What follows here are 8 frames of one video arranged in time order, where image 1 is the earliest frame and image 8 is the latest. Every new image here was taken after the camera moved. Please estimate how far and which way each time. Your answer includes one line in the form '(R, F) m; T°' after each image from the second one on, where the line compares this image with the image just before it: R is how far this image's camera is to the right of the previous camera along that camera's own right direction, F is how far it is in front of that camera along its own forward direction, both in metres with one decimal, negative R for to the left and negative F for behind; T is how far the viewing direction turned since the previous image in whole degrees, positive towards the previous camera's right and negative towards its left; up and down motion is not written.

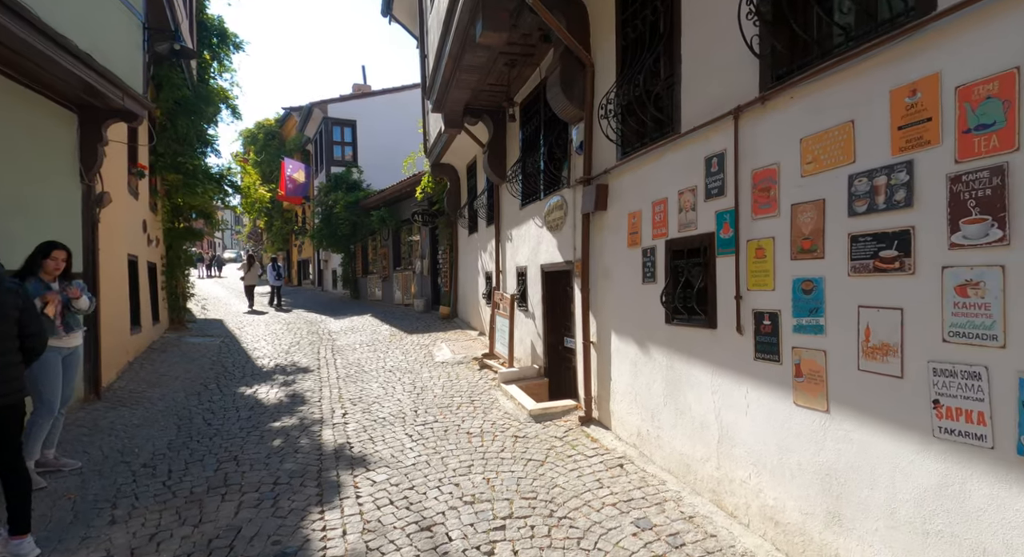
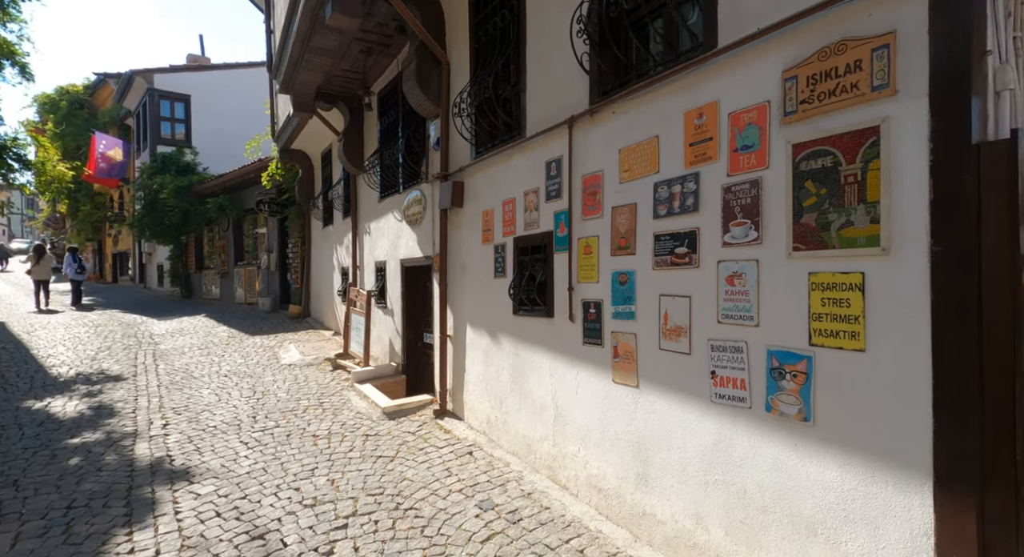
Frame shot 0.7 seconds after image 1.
(+0.1, -0.1) m; +15°
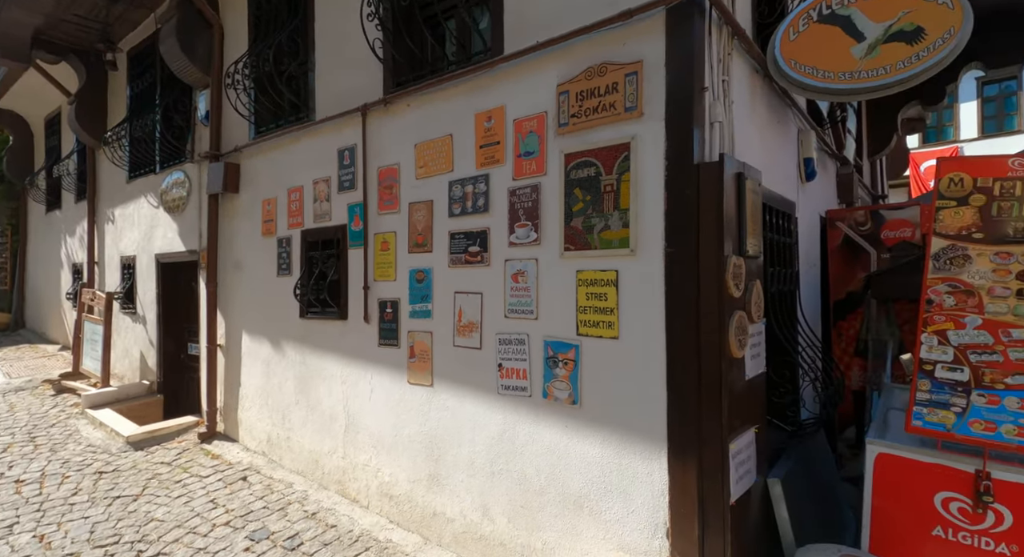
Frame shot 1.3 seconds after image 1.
(+0.1, +0.1) m; +21°
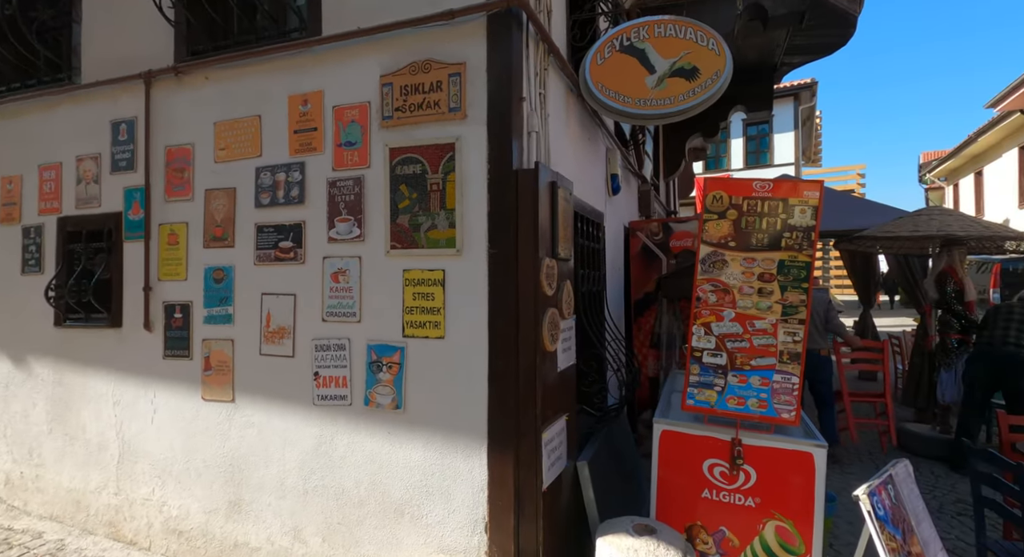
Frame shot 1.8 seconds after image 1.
(0.0, +0.1) m; +18°
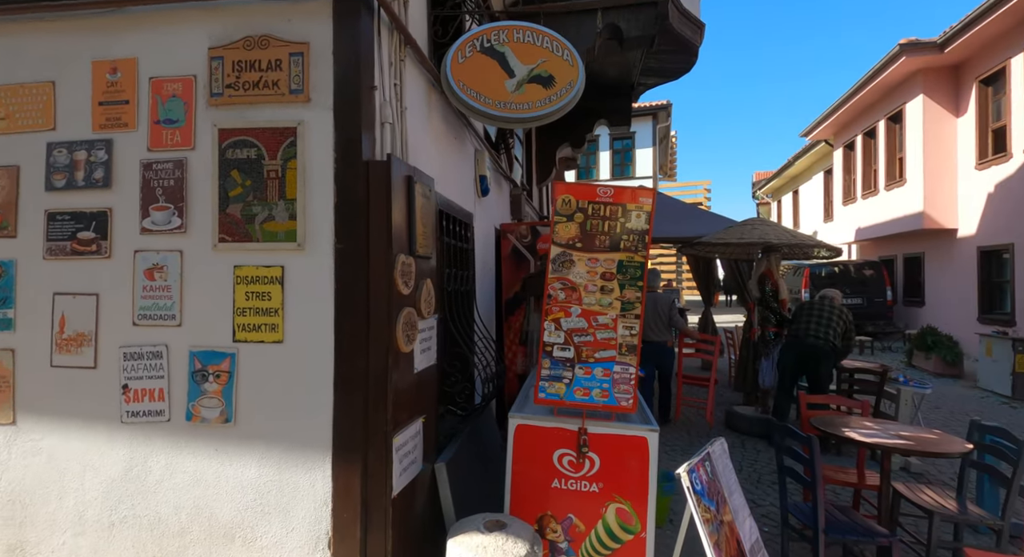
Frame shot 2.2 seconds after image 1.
(+0.1, +0.1) m; +13°
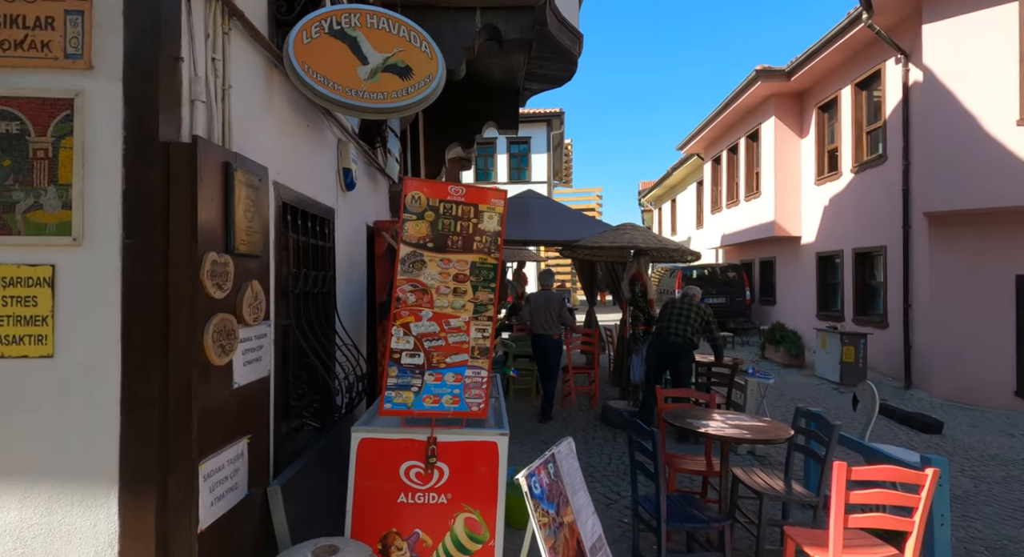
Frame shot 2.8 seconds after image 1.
(+0.2, +0.1) m; +11°
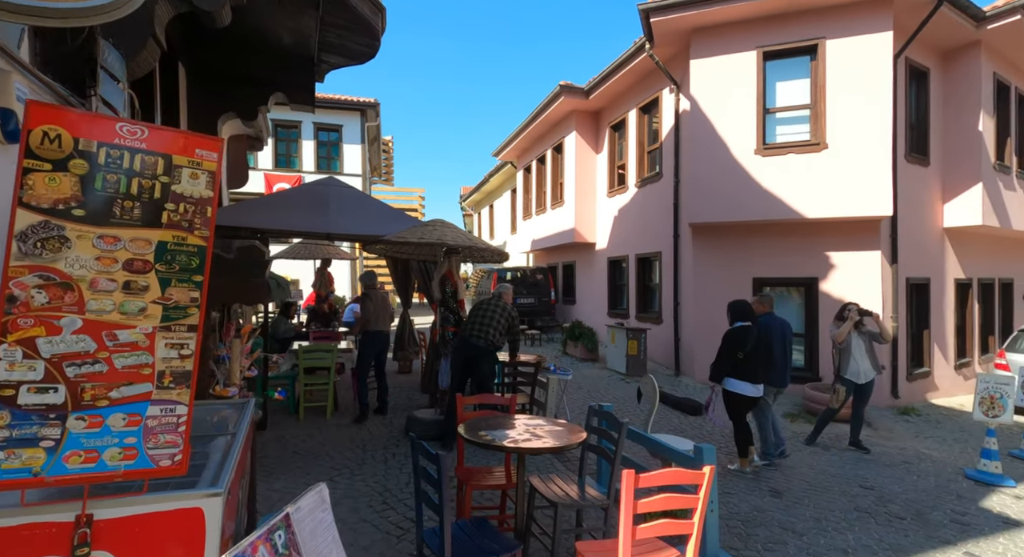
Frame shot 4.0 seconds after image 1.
(+0.2, +0.5) m; +19°
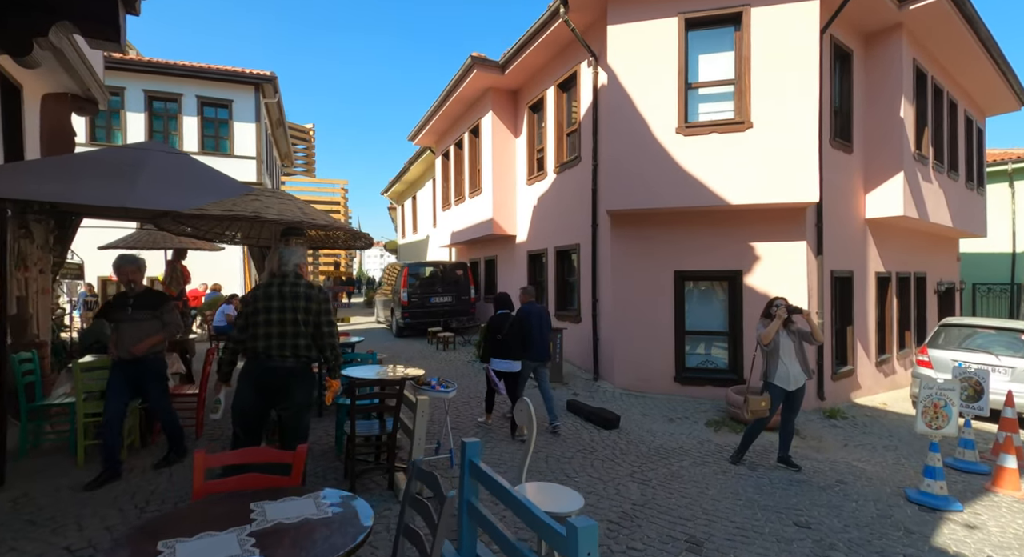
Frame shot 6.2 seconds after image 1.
(+0.7, +1.2) m; +7°
